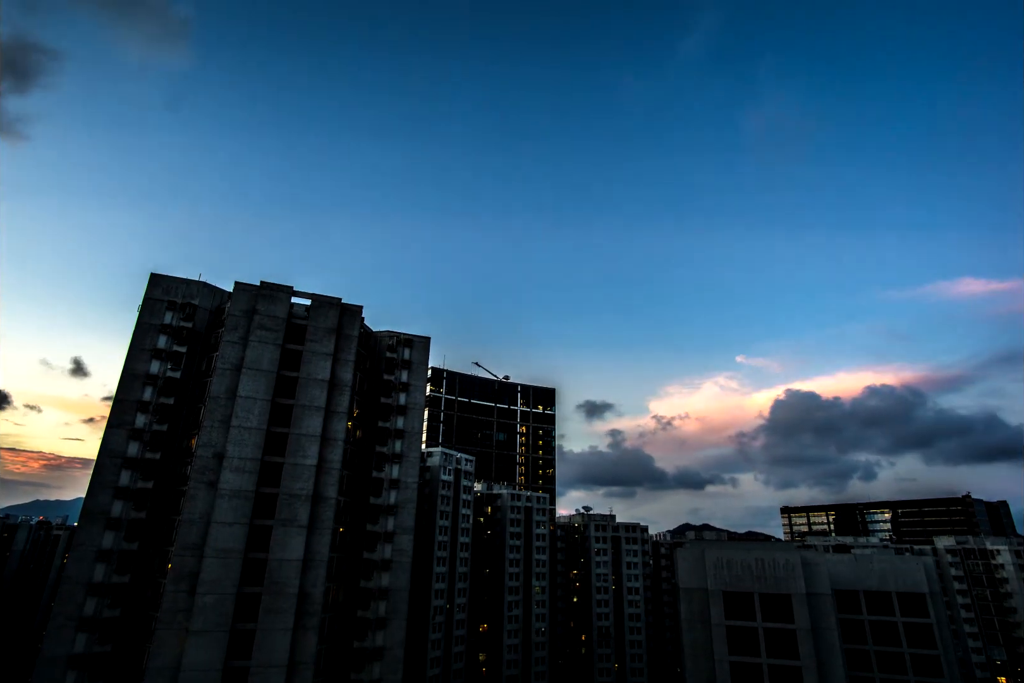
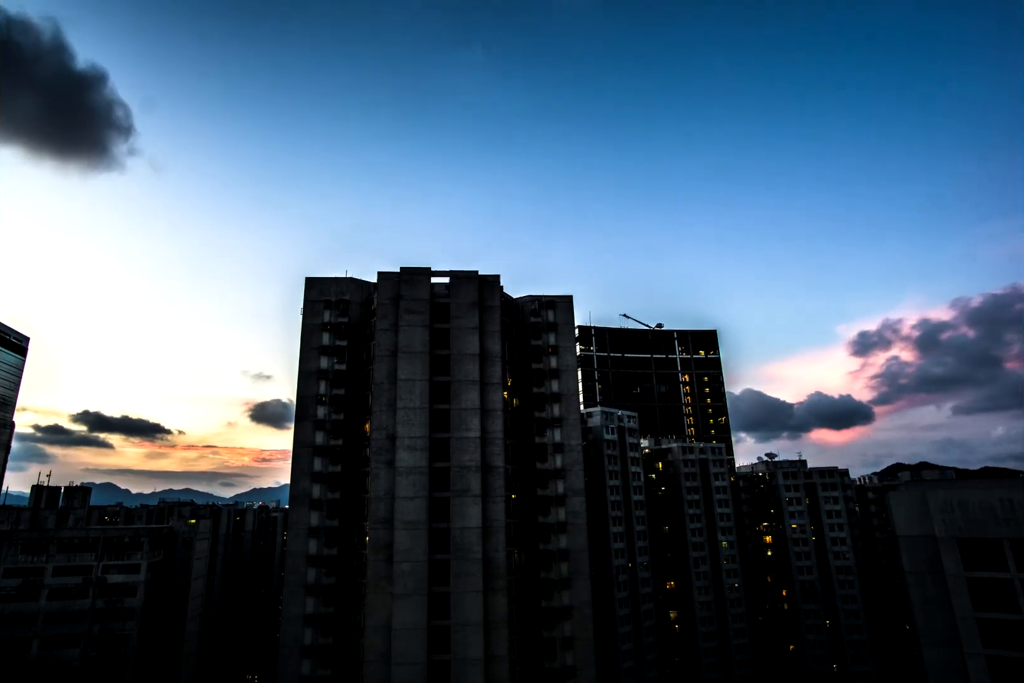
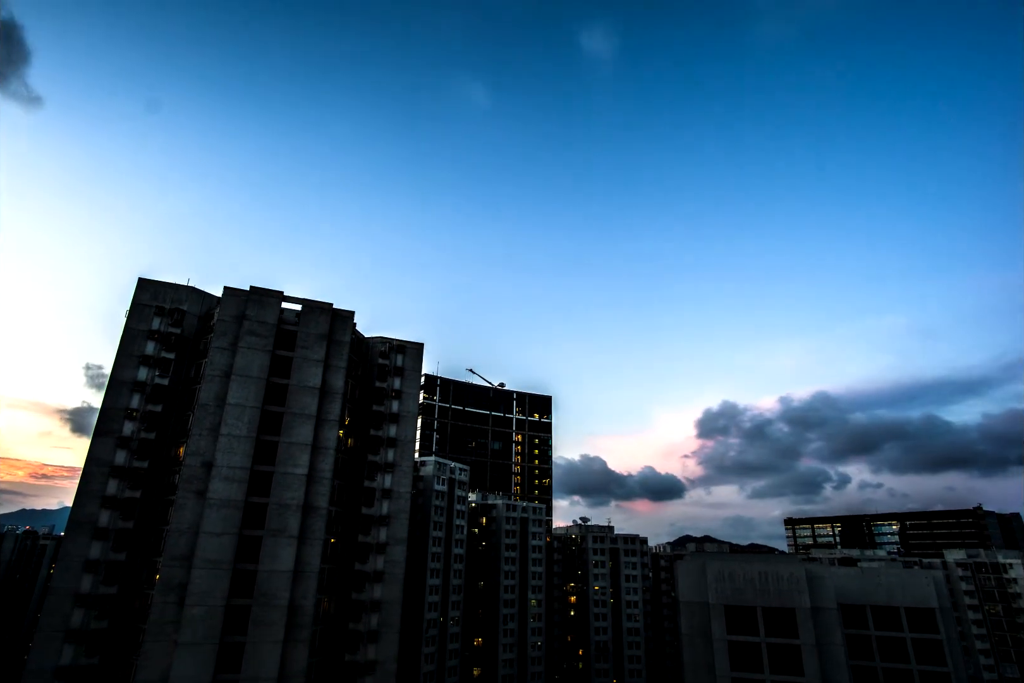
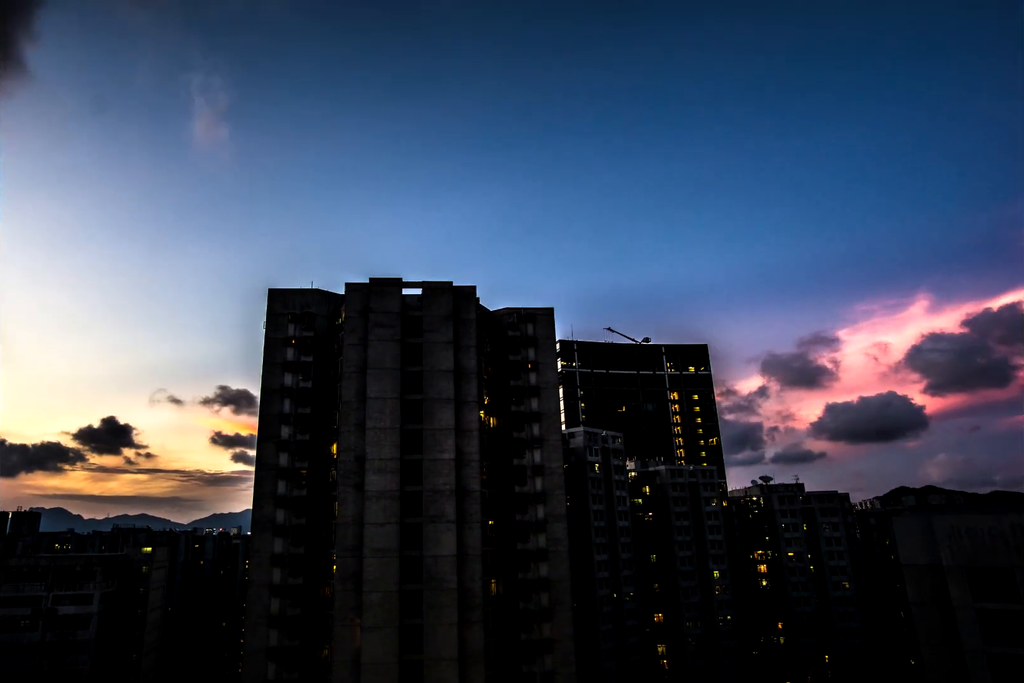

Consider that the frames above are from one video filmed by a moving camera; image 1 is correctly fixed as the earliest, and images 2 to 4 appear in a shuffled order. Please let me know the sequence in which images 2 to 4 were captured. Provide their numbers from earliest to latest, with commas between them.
3, 2, 4
